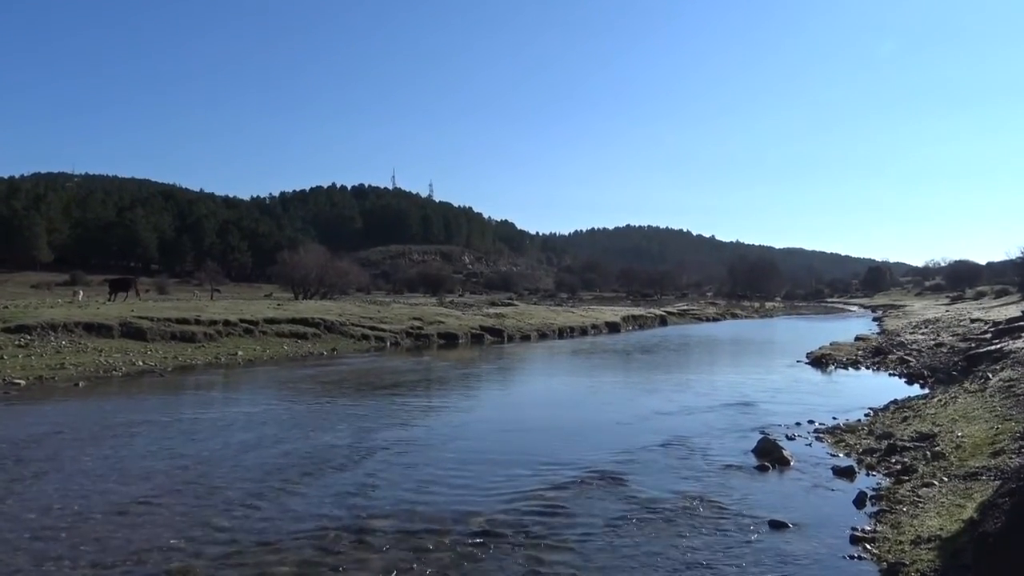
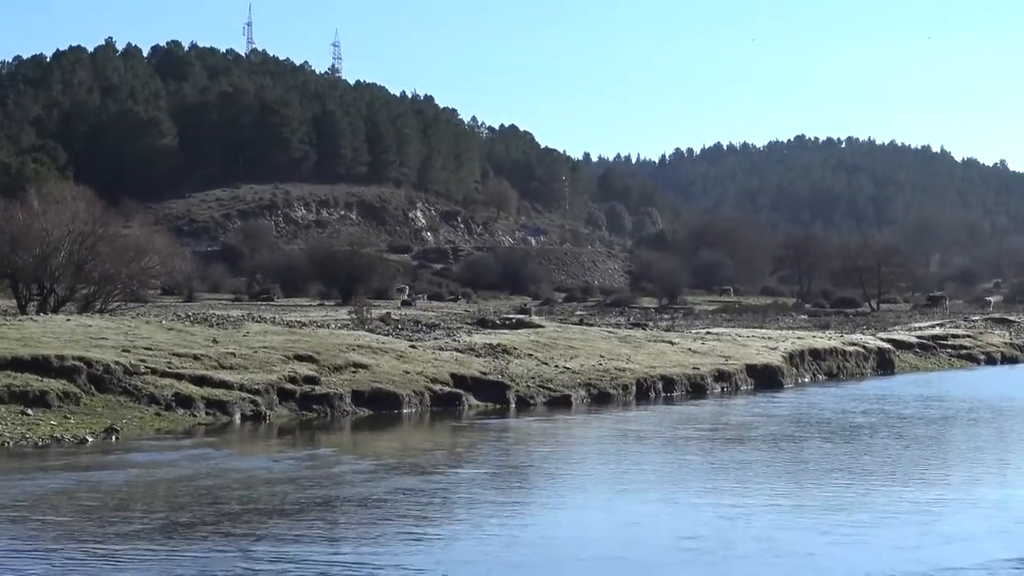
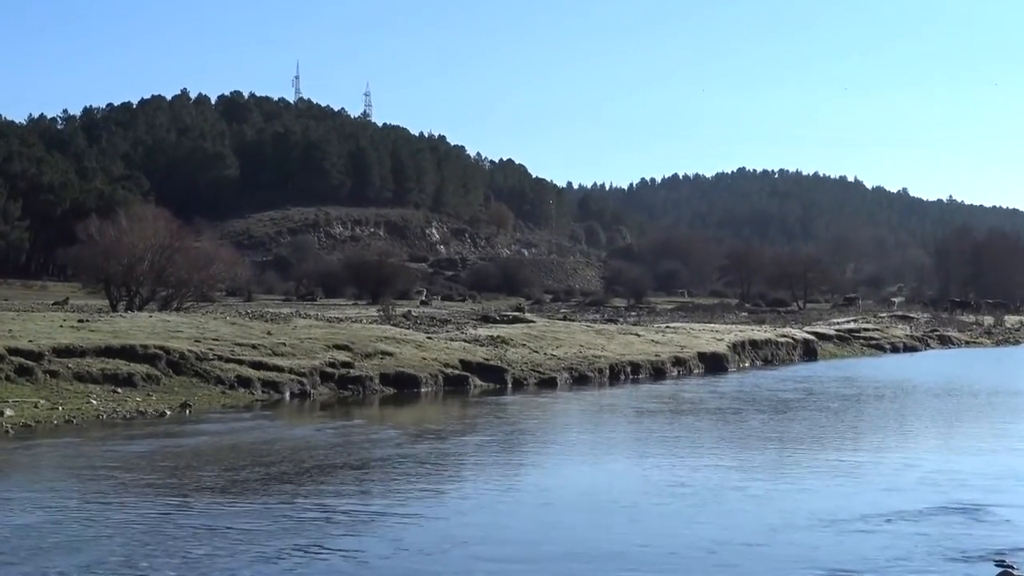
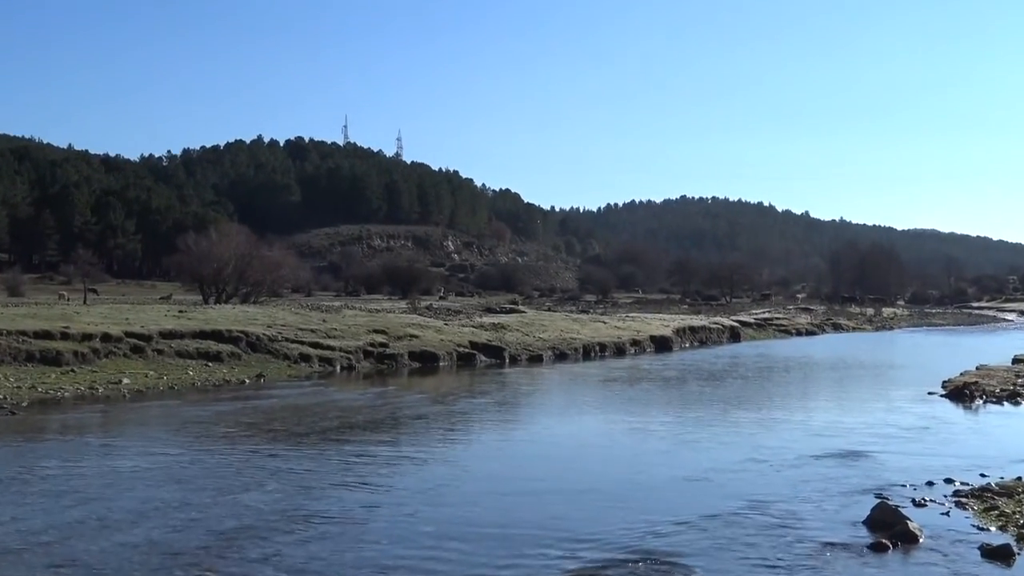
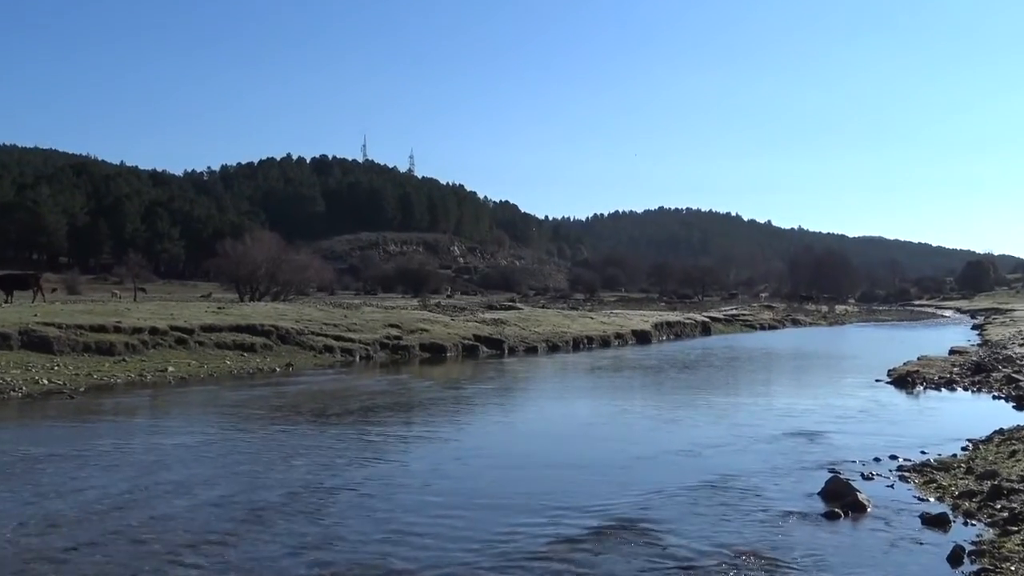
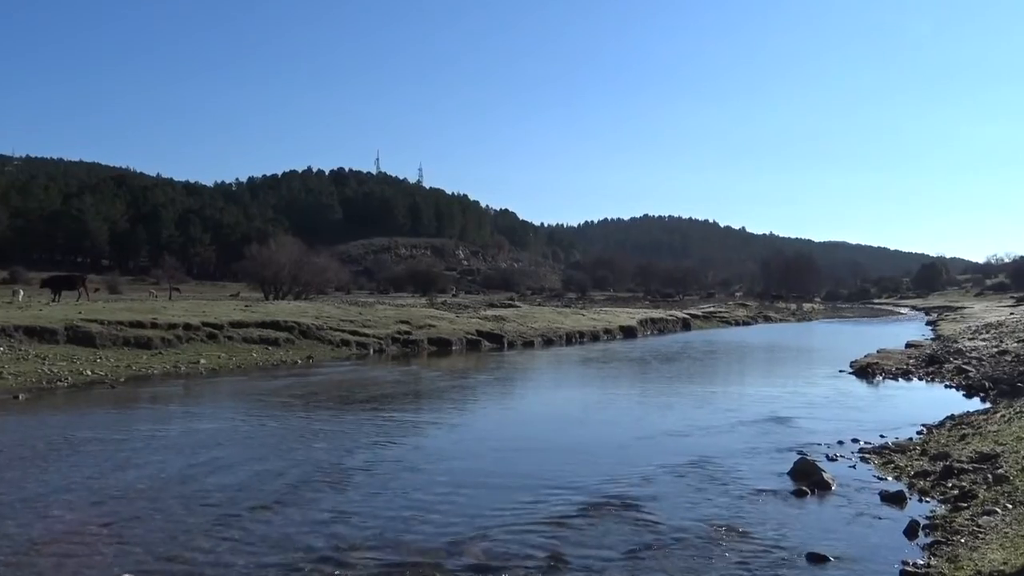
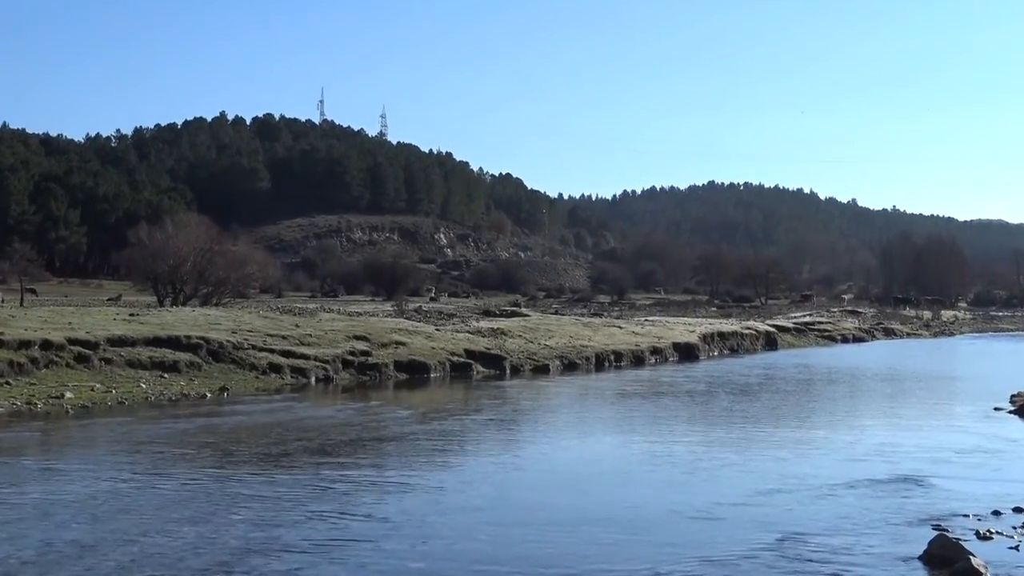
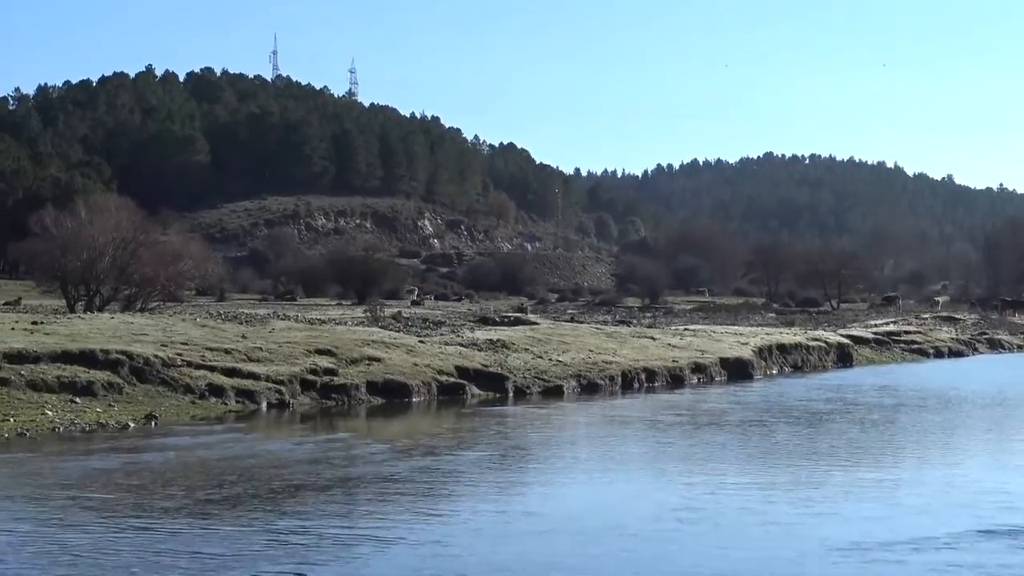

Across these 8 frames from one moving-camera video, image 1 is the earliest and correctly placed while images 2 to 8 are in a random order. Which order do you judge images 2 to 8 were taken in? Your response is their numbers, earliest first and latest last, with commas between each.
6, 5, 4, 7, 3, 8, 2
